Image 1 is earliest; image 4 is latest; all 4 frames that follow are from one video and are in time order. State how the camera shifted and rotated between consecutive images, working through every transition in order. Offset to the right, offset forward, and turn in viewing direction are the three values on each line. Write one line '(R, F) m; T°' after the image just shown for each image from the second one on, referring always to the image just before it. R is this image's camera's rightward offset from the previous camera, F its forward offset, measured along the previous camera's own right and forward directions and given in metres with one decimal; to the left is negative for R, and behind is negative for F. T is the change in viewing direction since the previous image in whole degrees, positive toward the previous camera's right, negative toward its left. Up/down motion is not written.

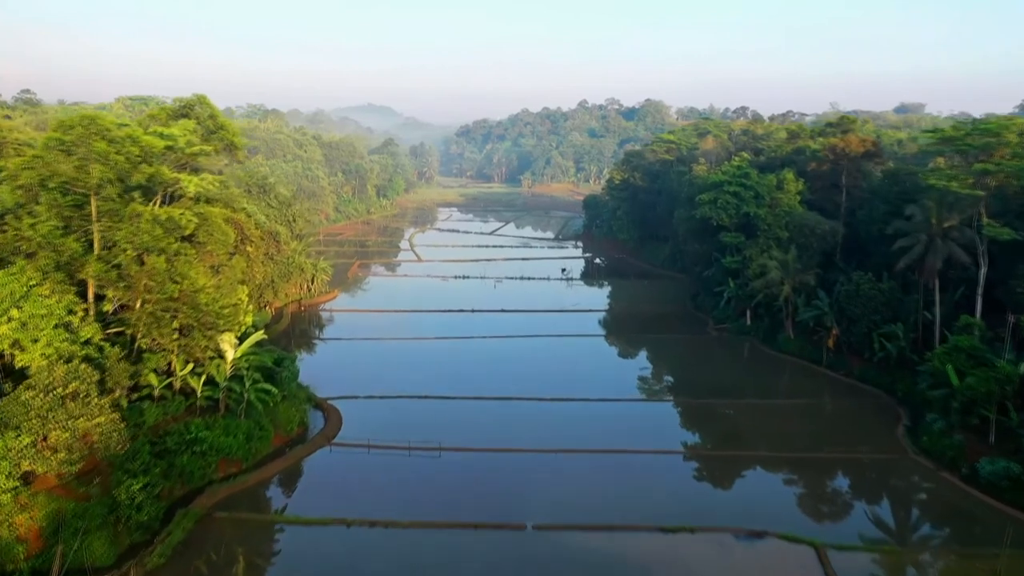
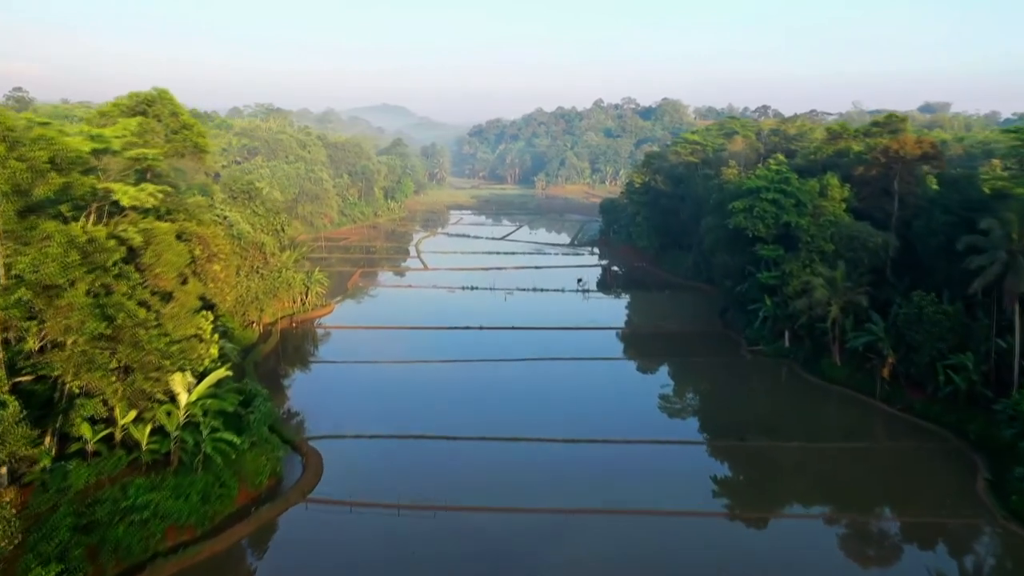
(+0.1, +3.0) m; -1°
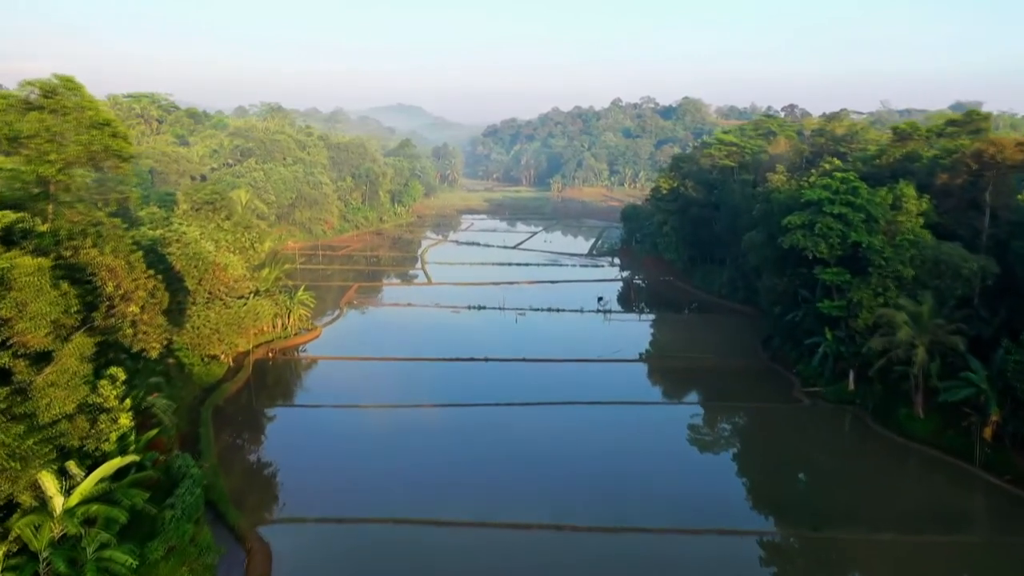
(+0.1, +4.3) m; -1°
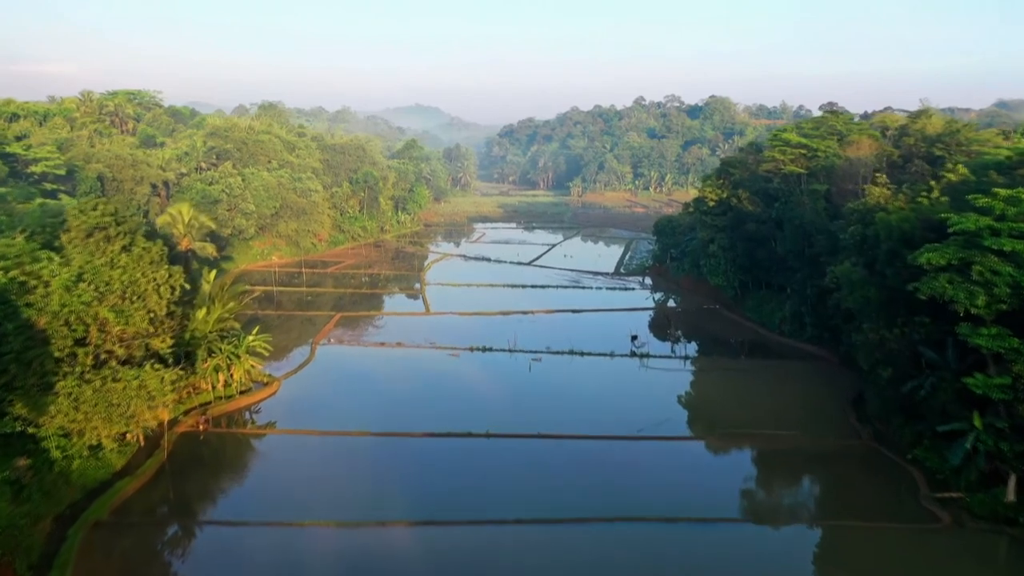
(+0.2, +6.7) m; -1°
